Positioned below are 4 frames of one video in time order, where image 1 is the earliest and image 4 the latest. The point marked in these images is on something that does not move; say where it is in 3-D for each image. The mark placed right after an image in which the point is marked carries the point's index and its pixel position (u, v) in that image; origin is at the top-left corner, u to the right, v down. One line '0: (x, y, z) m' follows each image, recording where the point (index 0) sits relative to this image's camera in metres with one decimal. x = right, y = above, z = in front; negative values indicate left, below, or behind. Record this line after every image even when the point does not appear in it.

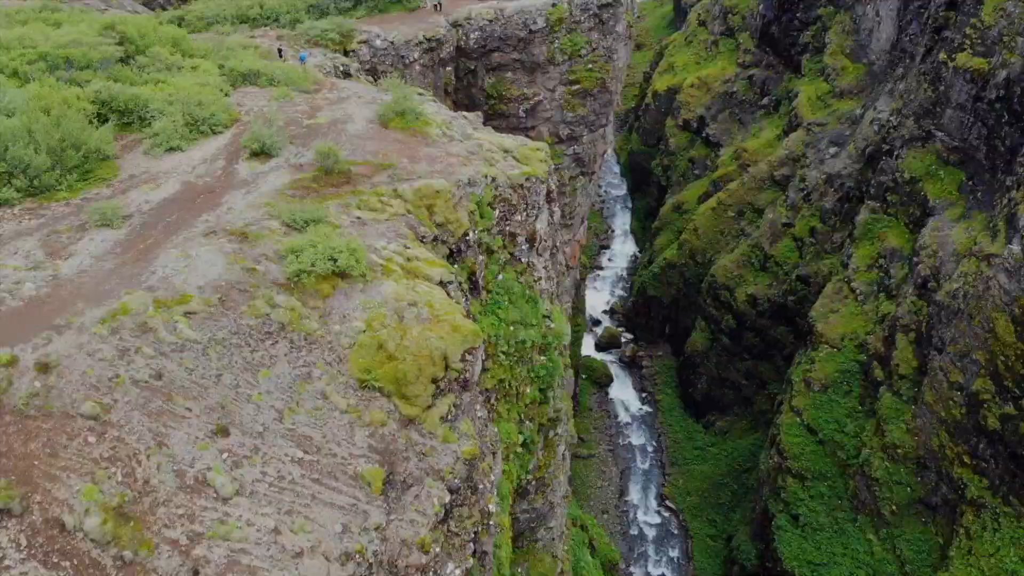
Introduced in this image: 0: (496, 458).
0: (-0.2, -2.3, +13.7) m
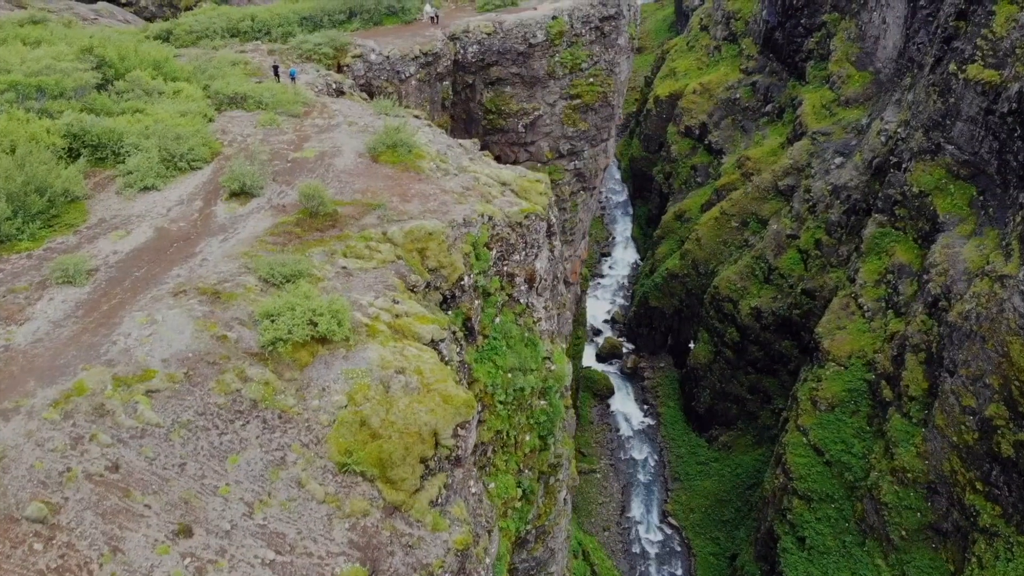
0: (-0.3, -3.4, +12.4) m
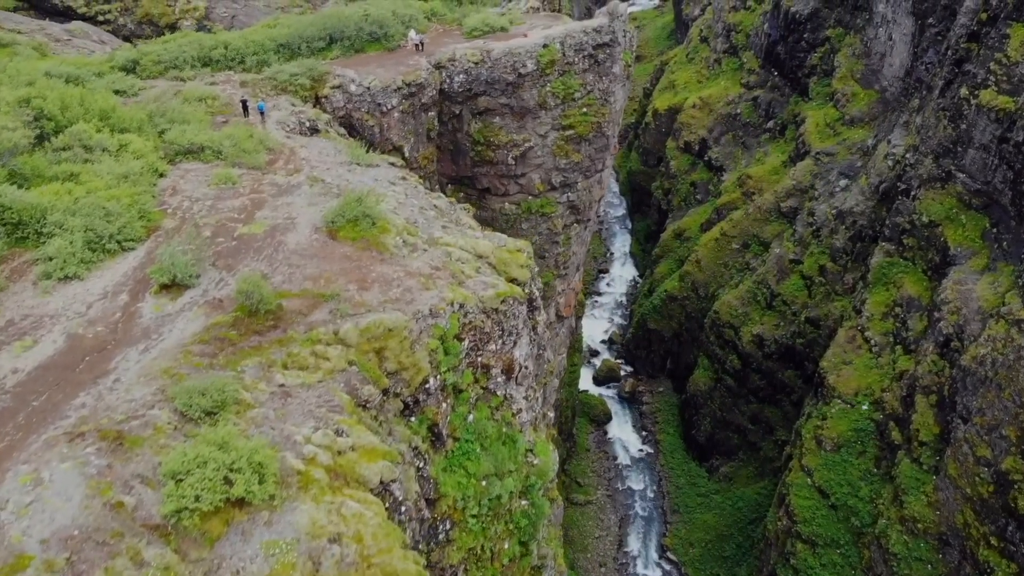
0: (-0.8, -5.3, +10.0) m
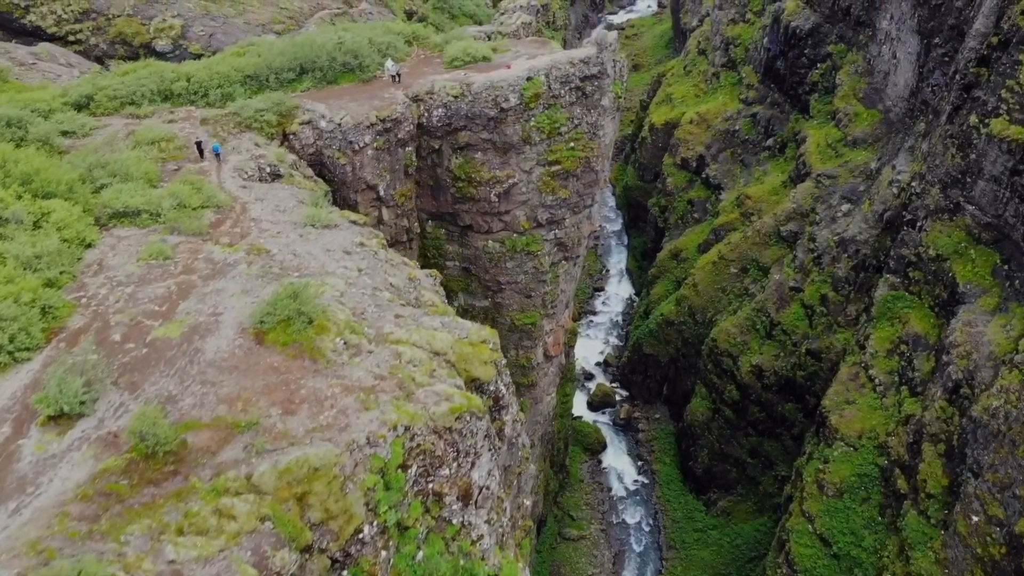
0: (-1.6, -7.2, +7.5) m
